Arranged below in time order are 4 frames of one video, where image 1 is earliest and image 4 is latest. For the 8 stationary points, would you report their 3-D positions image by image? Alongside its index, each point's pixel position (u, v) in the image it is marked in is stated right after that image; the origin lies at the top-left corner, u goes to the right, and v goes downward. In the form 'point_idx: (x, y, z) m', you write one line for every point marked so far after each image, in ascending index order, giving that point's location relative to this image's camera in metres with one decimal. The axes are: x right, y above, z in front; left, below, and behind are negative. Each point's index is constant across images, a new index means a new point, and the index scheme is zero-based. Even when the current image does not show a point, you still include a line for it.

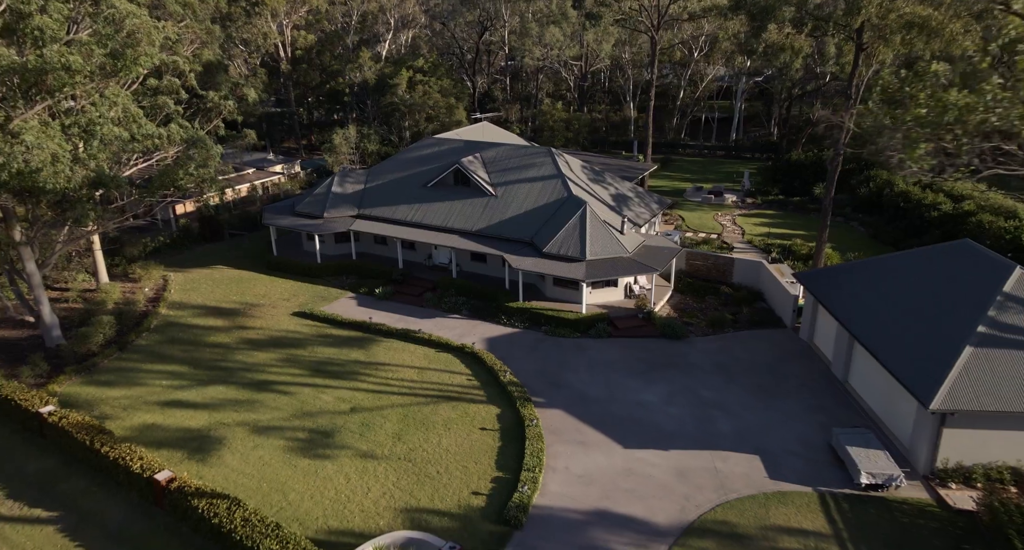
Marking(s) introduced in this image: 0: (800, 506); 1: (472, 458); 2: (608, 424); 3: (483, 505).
0: (+7.5, -6.0, +16.2) m
1: (-1.2, -5.4, +18.3) m
2: (+3.1, -4.8, +19.9) m
3: (-0.8, -6.1, +16.6) m
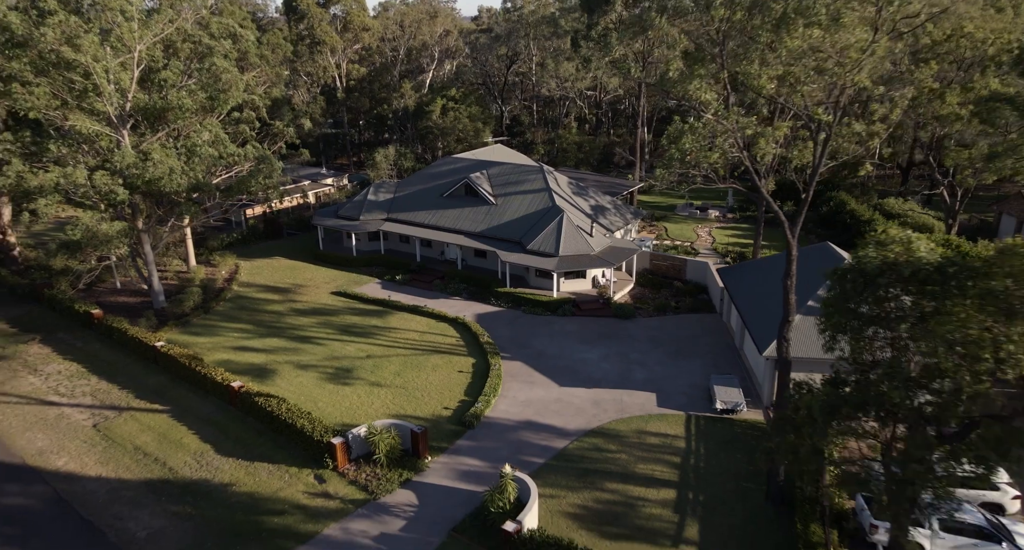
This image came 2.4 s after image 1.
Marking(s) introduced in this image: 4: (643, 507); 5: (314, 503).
0: (+5.8, -5.4, +22.8) m
1: (-2.7, -4.7, +25.6) m
2: (+1.8, -4.2, +26.9) m
3: (-2.4, -5.3, +23.8) m
4: (+3.9, -7.0, +18.6) m
5: (-6.2, -7.2, +19.5) m
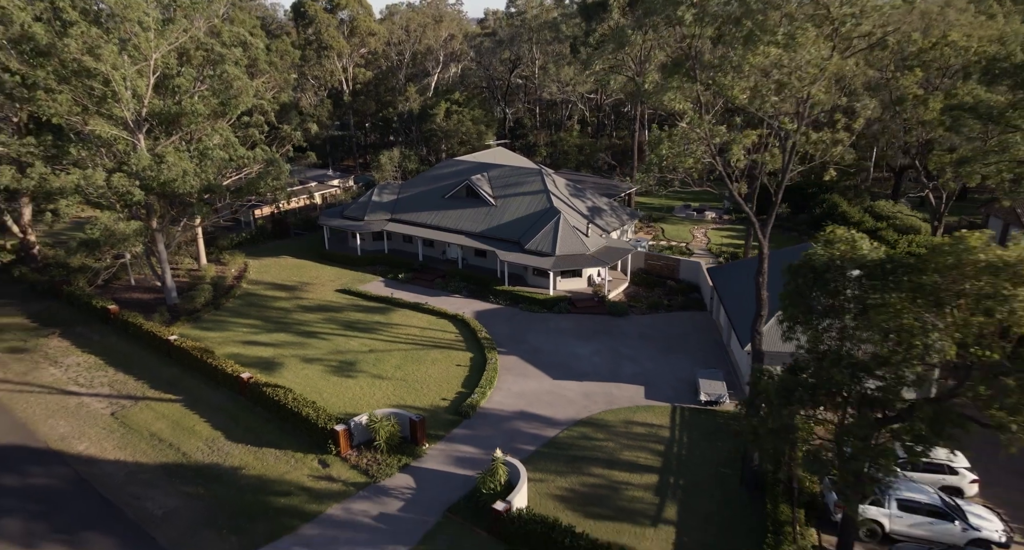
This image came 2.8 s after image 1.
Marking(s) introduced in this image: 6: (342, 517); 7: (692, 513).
0: (+5.6, -5.3, +23.9) m
1: (-2.9, -4.6, +26.9) m
2: (+1.6, -4.1, +28.1) m
3: (-2.7, -5.2, +25.1) m
4: (+3.6, -6.9, +19.8) m
5: (-6.5, -7.1, +20.8) m
6: (-5.3, -7.6, +19.4) m
7: (+5.4, -7.2, +18.6) m
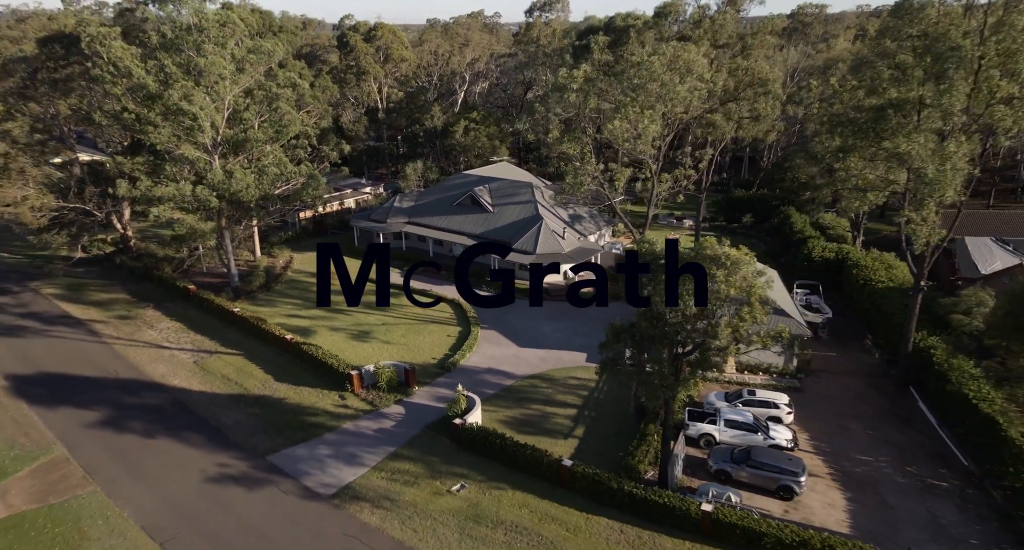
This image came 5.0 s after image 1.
0: (+4.0, -5.0, +31.9) m
1: (-4.2, -4.0, +35.4) m
2: (+0.3, -3.7, +36.3) m
3: (-4.1, -4.7, +33.5) m
4: (+1.8, -6.5, +27.8) m
5: (-8.3, -6.4, +29.5) m
6: (-7.2, -7.0, +28.0) m
7: (+3.5, -6.8, +26.6) m
